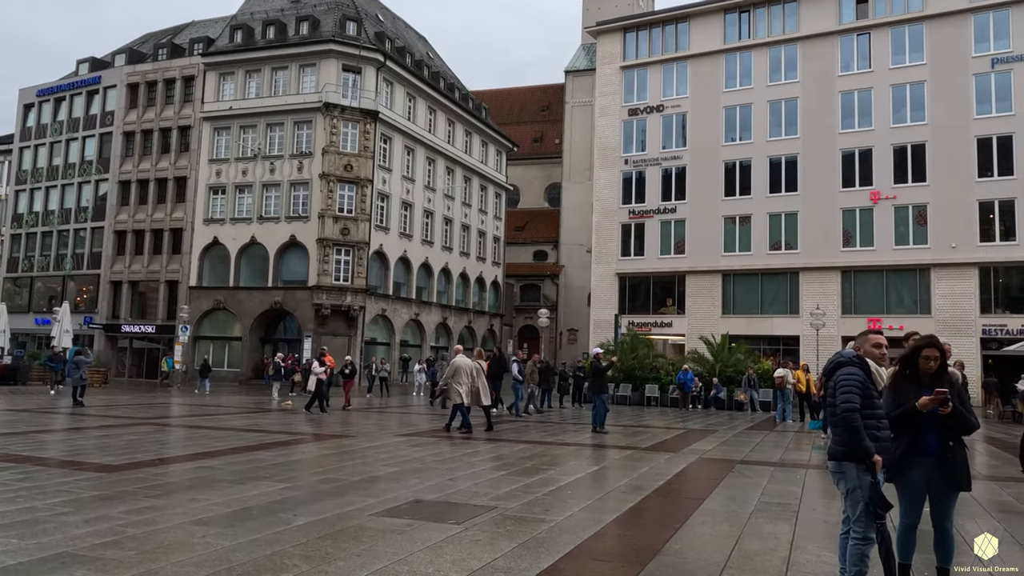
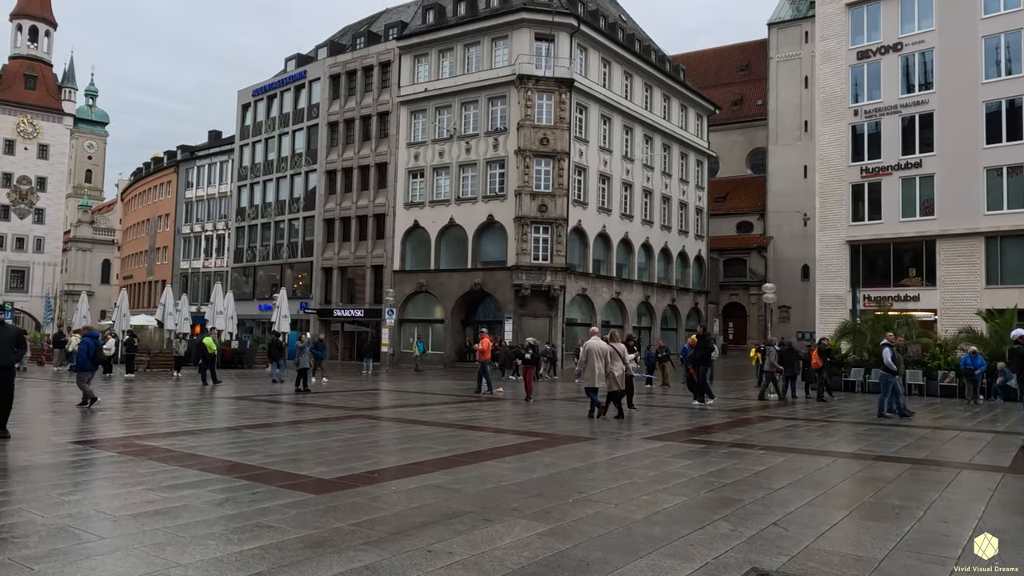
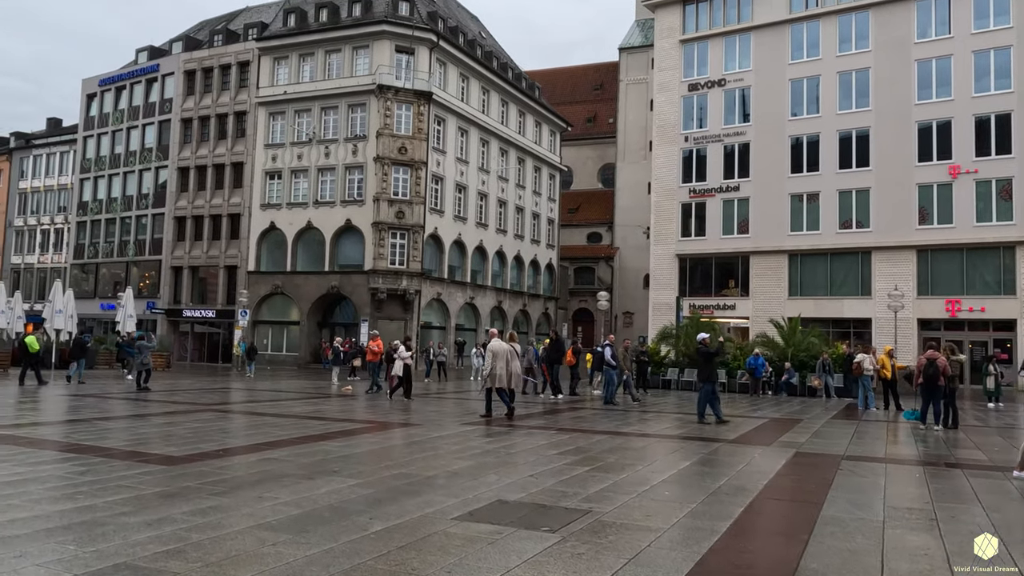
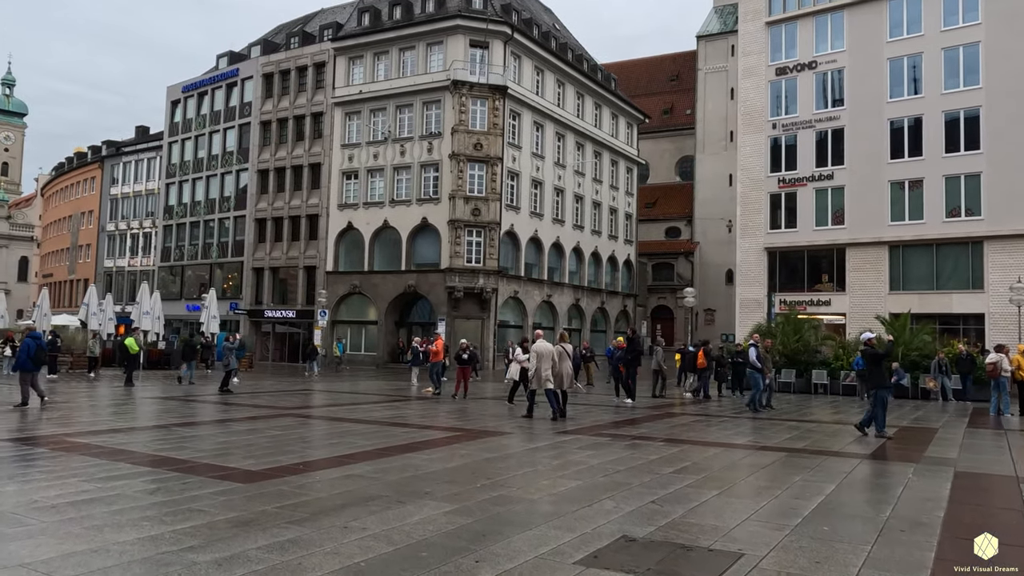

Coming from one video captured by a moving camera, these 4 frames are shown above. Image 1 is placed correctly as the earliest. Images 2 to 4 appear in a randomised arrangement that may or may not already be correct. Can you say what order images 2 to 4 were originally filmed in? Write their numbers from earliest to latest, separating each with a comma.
3, 4, 2
